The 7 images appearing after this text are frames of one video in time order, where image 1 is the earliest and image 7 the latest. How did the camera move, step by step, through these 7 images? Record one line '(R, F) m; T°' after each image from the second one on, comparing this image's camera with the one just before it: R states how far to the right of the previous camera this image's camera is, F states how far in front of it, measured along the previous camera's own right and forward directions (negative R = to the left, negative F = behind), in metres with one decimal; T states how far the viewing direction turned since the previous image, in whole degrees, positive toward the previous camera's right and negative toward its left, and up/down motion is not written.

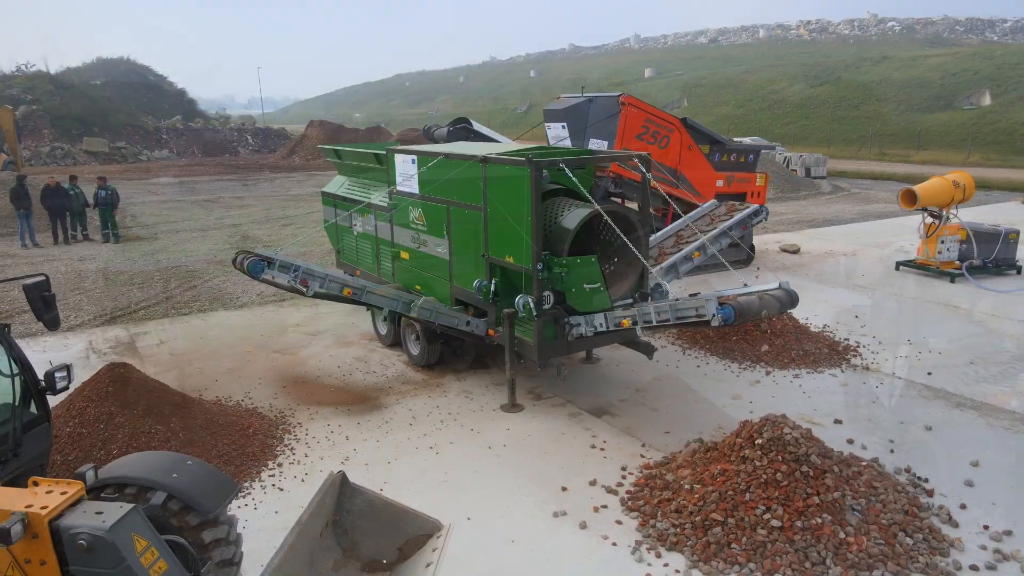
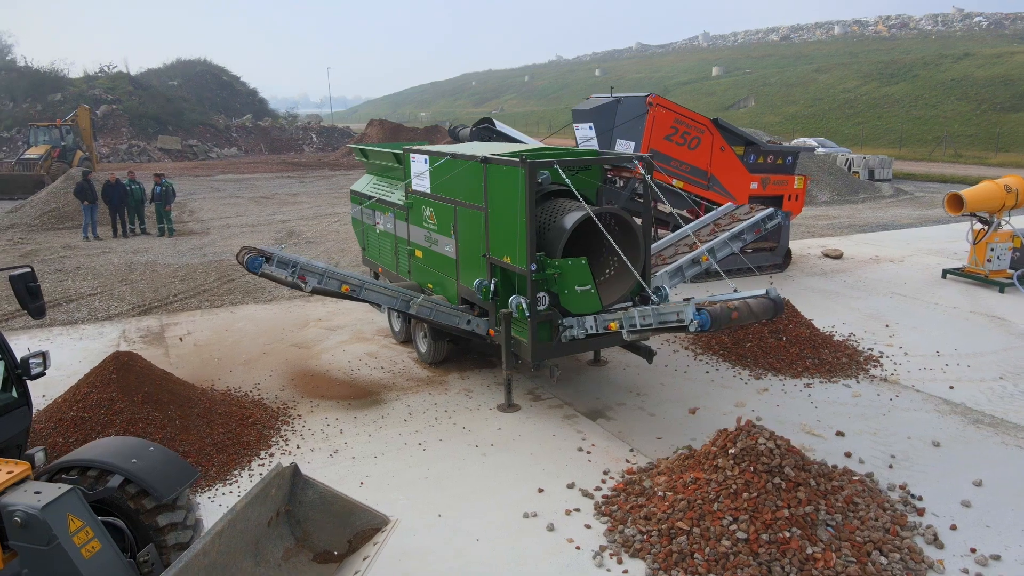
(+0.5, 0.0) m; -5°
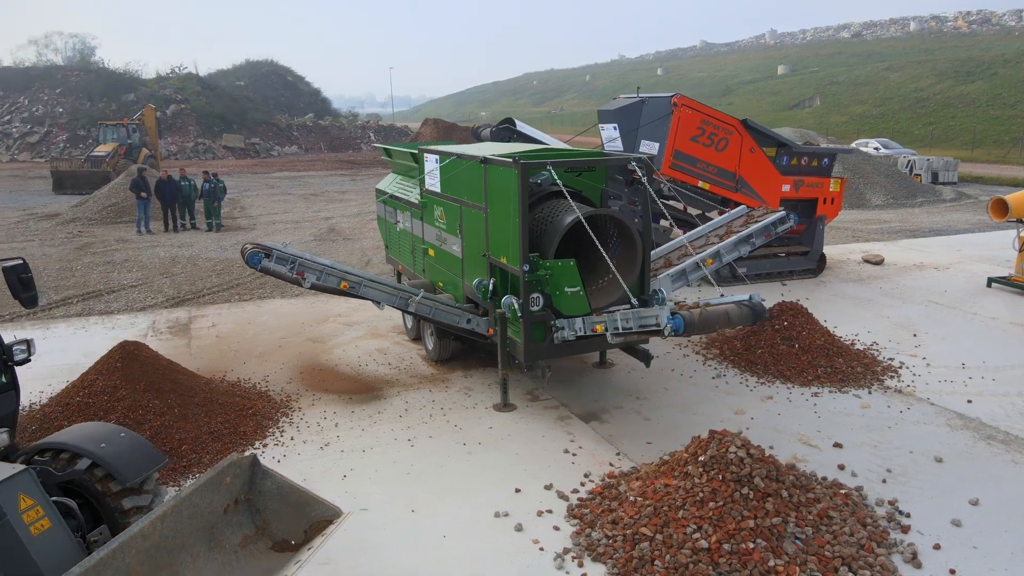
(+0.5, 0.0) m; -5°
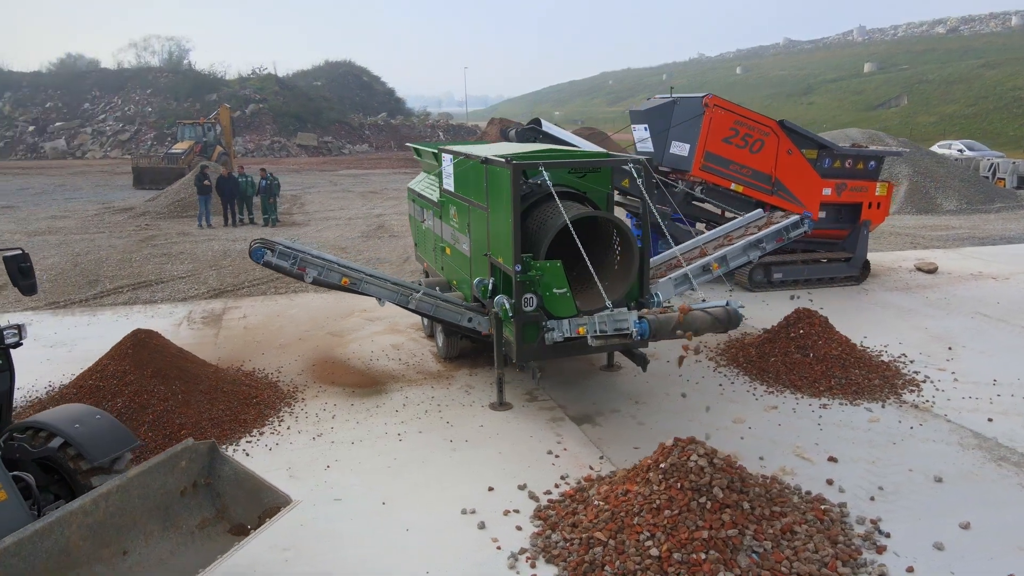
(+0.6, 0.0) m; -6°
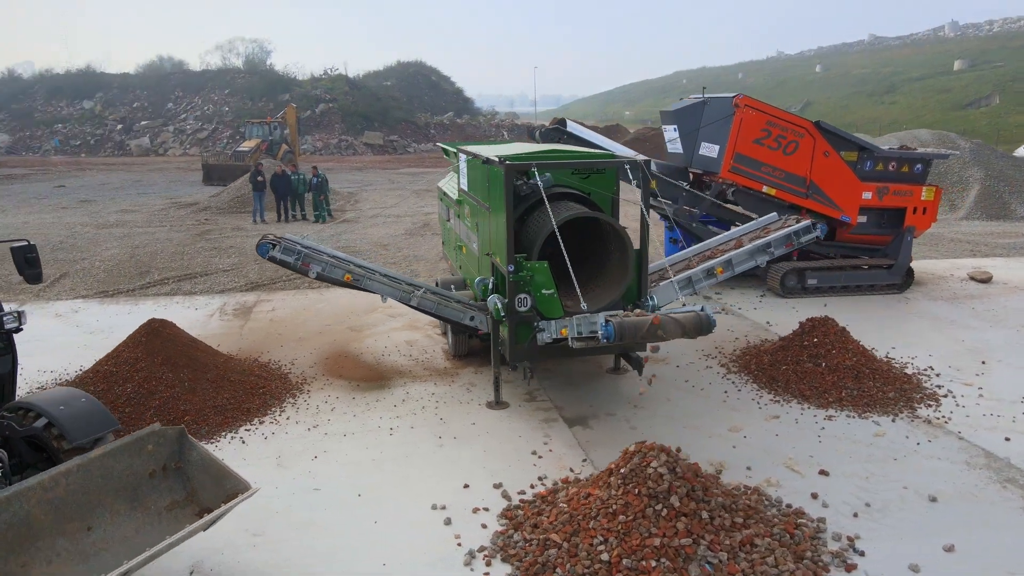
(+0.6, 0.0) m; -5°
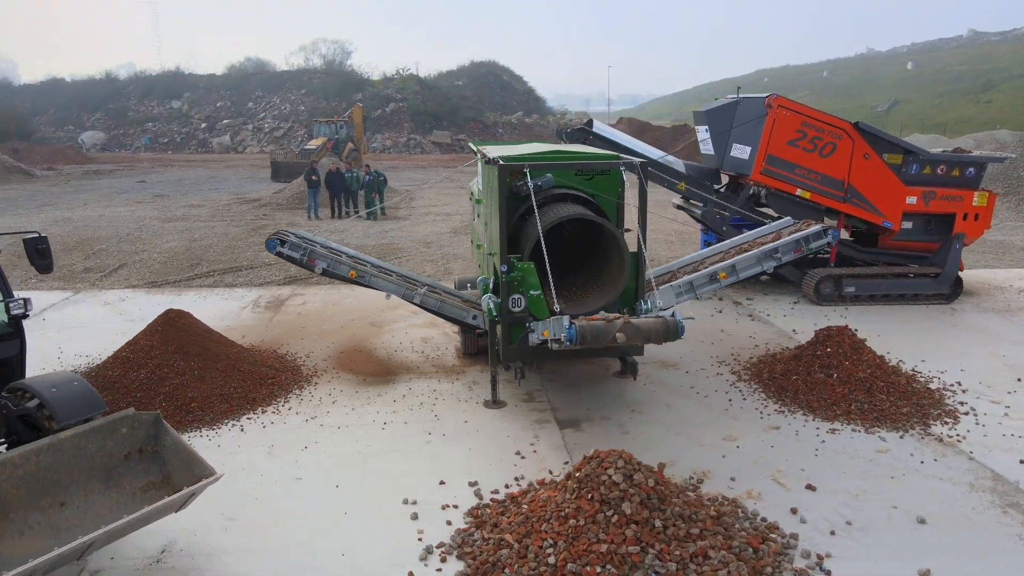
(+0.6, 0.0) m; -6°
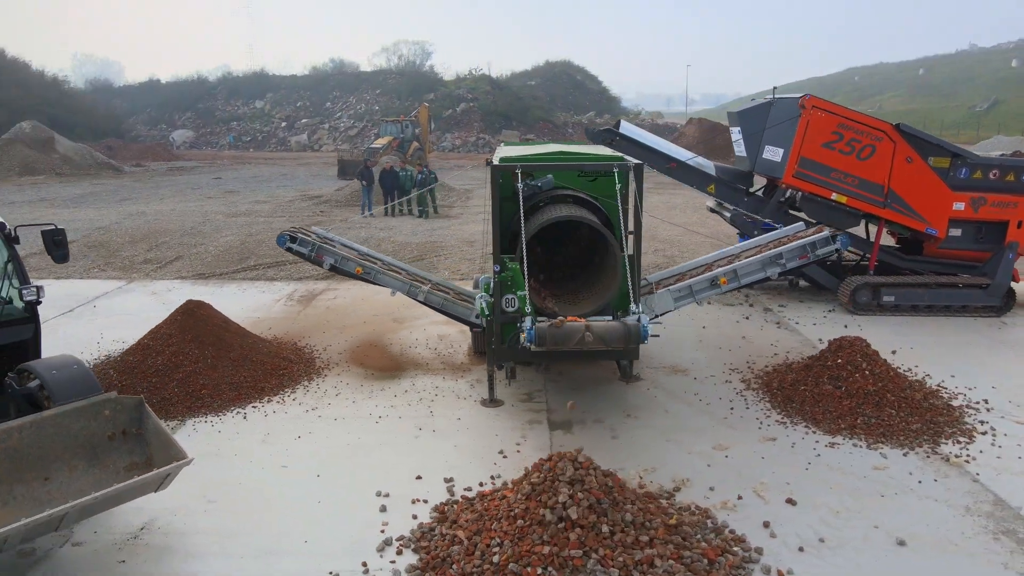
(+0.6, 0.0) m; -6°
